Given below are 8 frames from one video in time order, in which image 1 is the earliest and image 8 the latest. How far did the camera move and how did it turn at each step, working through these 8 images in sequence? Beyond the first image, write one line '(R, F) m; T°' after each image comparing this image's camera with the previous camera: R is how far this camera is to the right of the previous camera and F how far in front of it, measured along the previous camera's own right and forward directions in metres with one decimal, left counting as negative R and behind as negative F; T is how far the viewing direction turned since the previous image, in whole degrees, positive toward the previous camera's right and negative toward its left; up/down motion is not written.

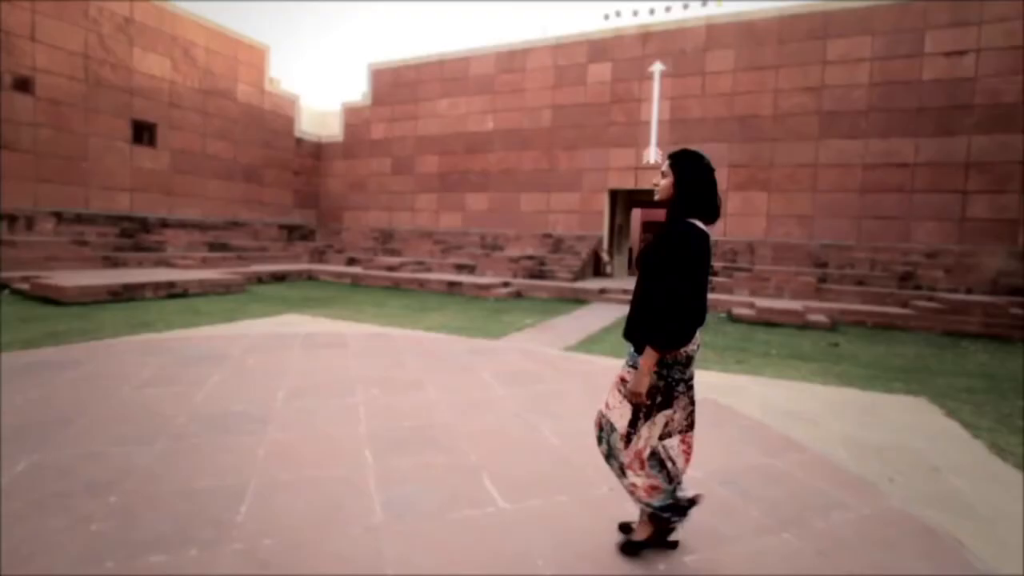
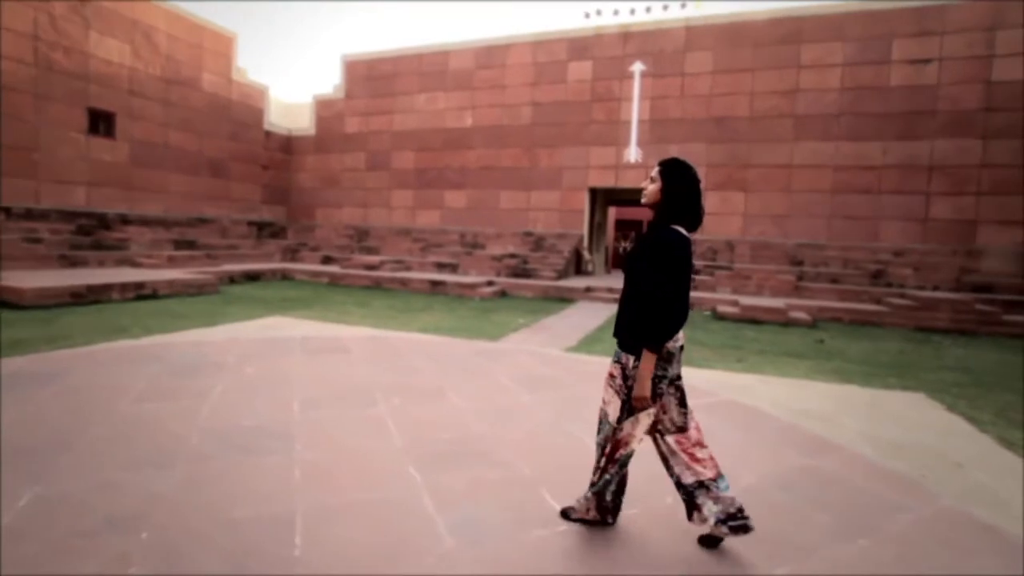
(-0.5, +0.1) m; +4°
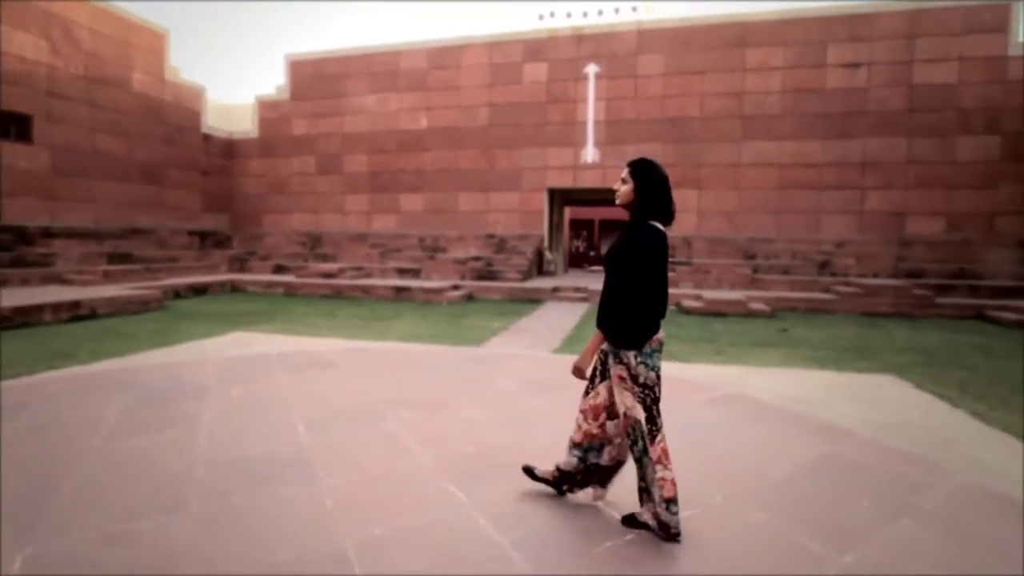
(-0.4, +0.1) m; +6°
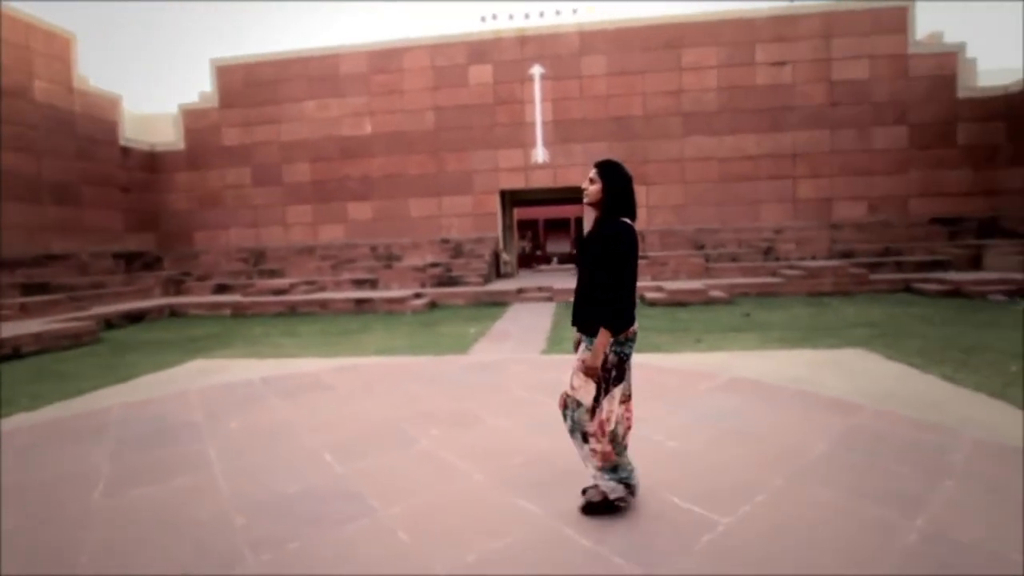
(-0.6, +0.1) m; +7°
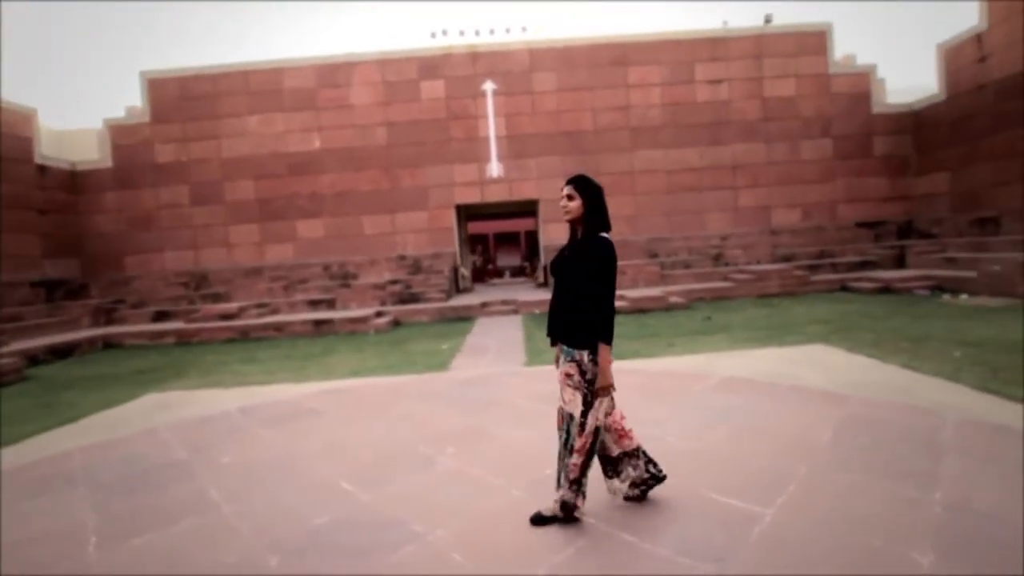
(-0.4, 0.0) m; +6°
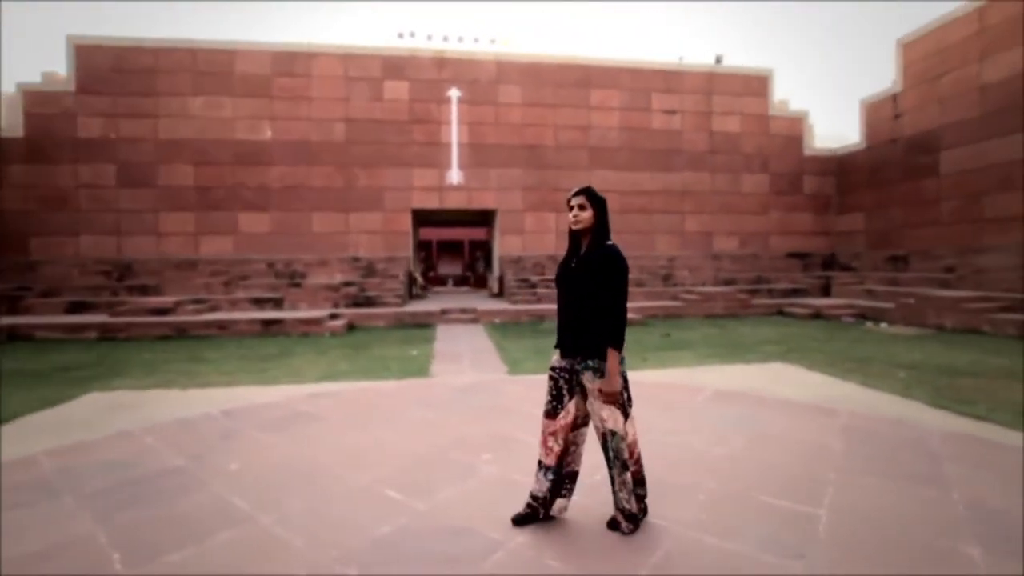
(-0.7, +0.1) m; +8°
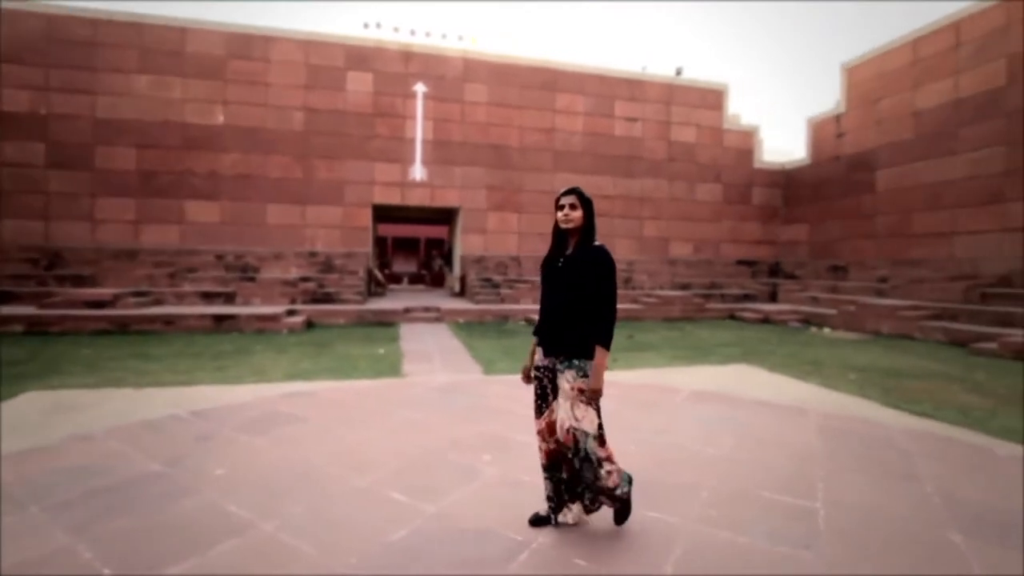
(-0.3, 0.0) m; +6°
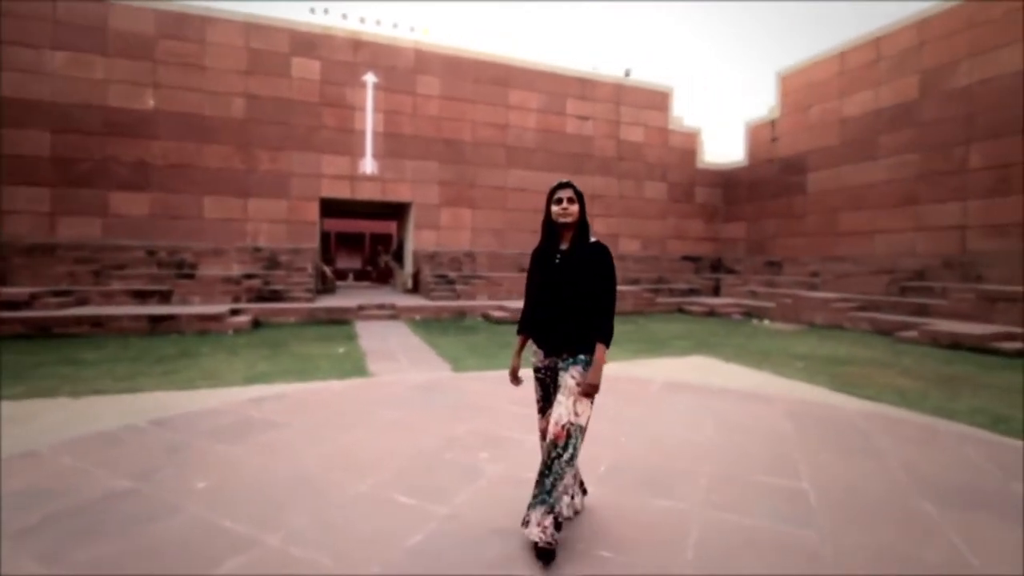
(-0.3, 0.0) m; +7°
